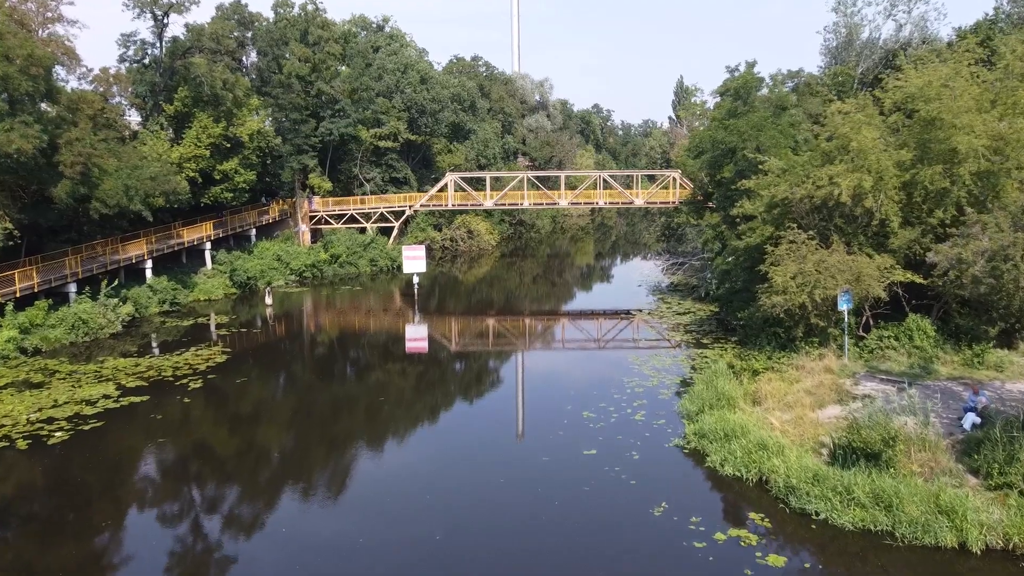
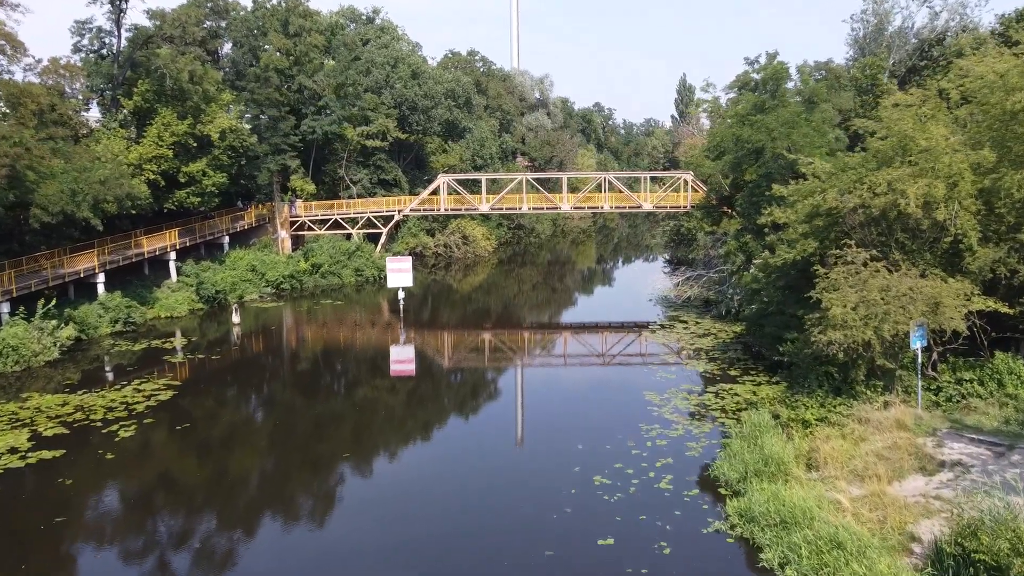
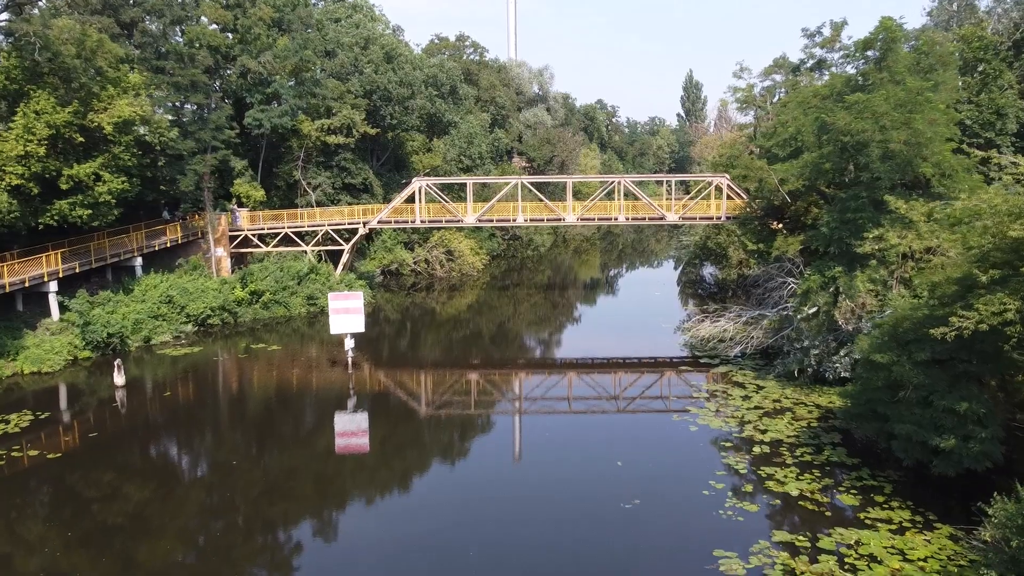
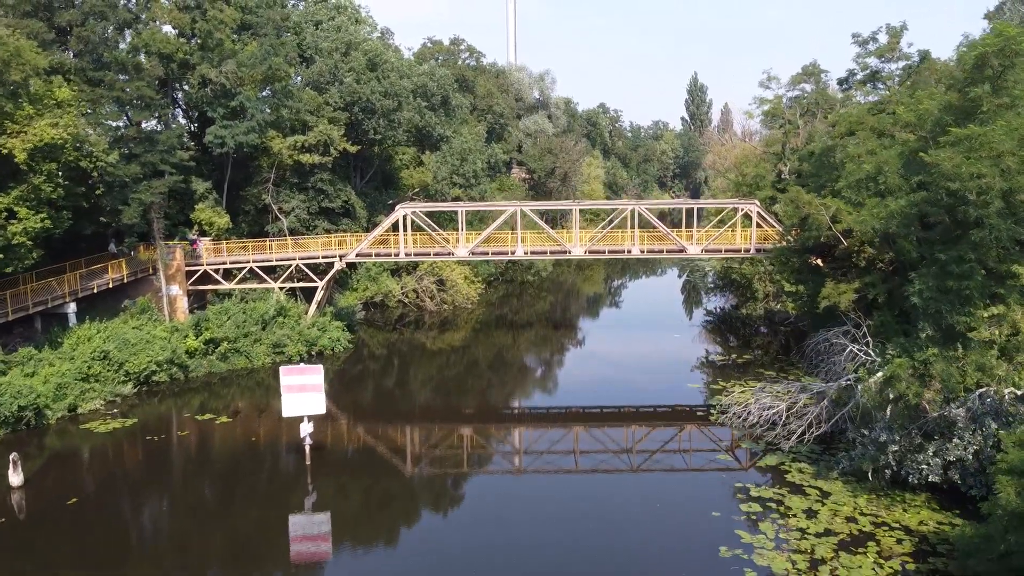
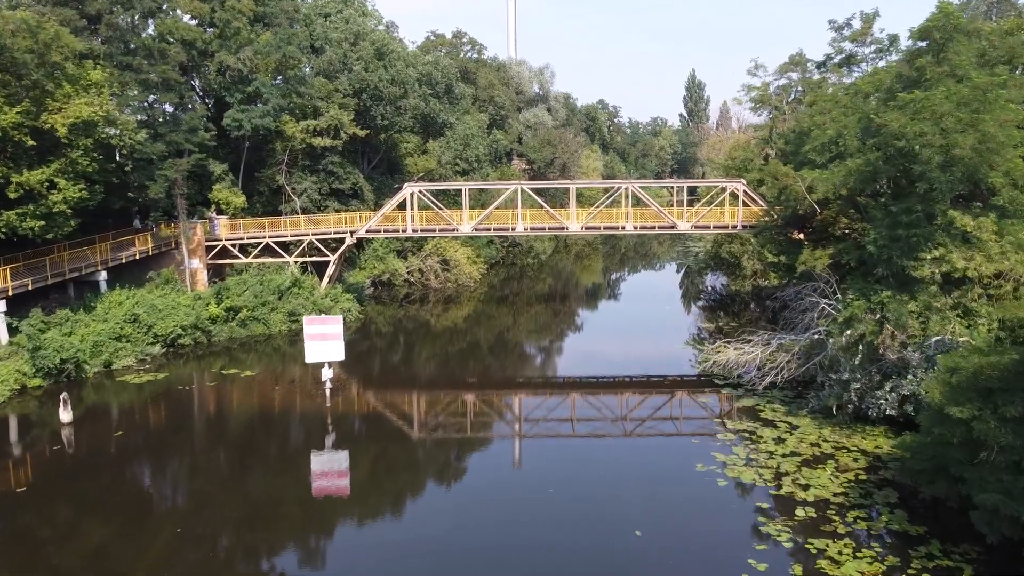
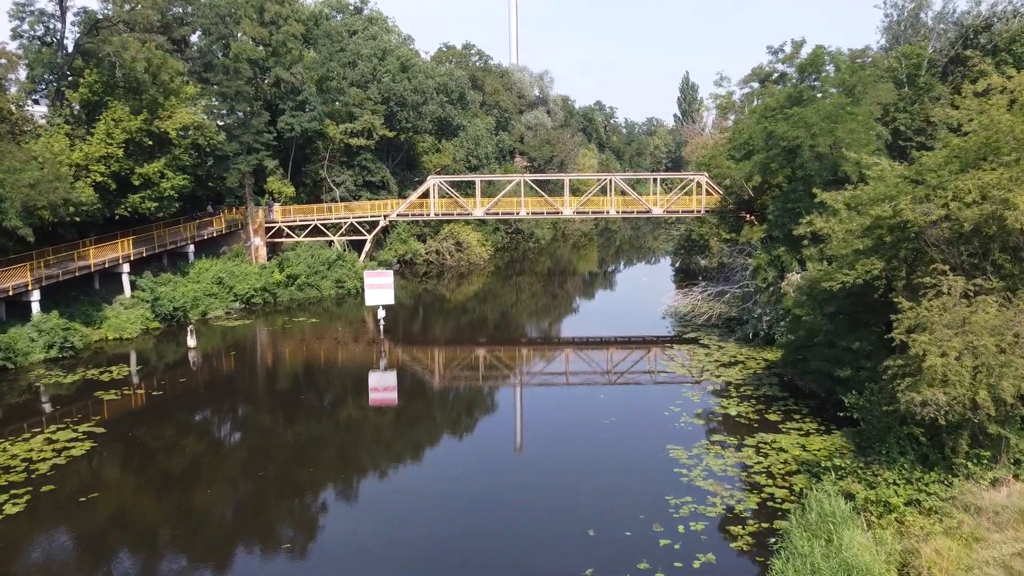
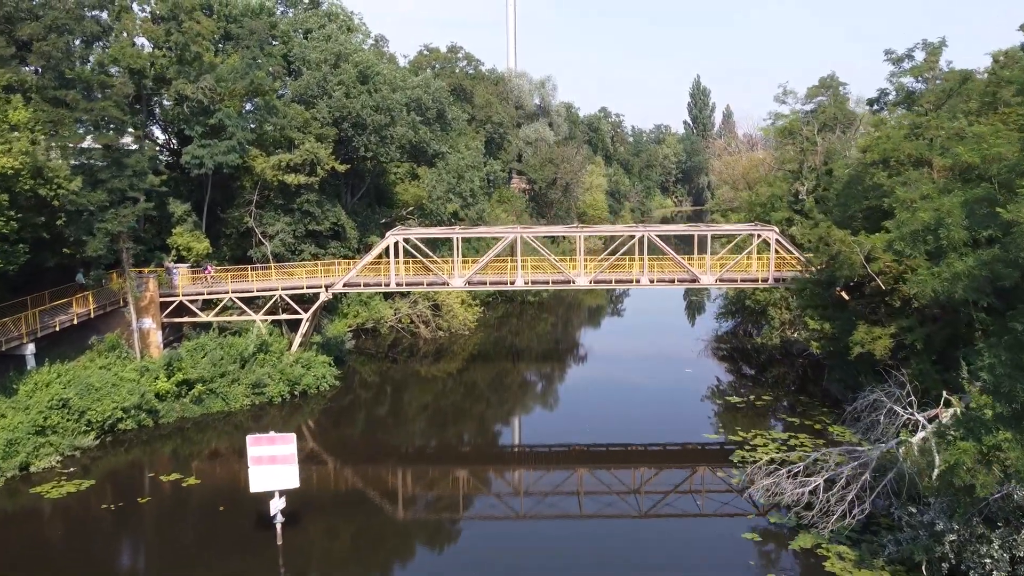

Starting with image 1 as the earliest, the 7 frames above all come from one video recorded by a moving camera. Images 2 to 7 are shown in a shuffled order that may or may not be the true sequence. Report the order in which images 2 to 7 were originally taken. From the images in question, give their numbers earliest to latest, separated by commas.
2, 6, 3, 5, 4, 7
